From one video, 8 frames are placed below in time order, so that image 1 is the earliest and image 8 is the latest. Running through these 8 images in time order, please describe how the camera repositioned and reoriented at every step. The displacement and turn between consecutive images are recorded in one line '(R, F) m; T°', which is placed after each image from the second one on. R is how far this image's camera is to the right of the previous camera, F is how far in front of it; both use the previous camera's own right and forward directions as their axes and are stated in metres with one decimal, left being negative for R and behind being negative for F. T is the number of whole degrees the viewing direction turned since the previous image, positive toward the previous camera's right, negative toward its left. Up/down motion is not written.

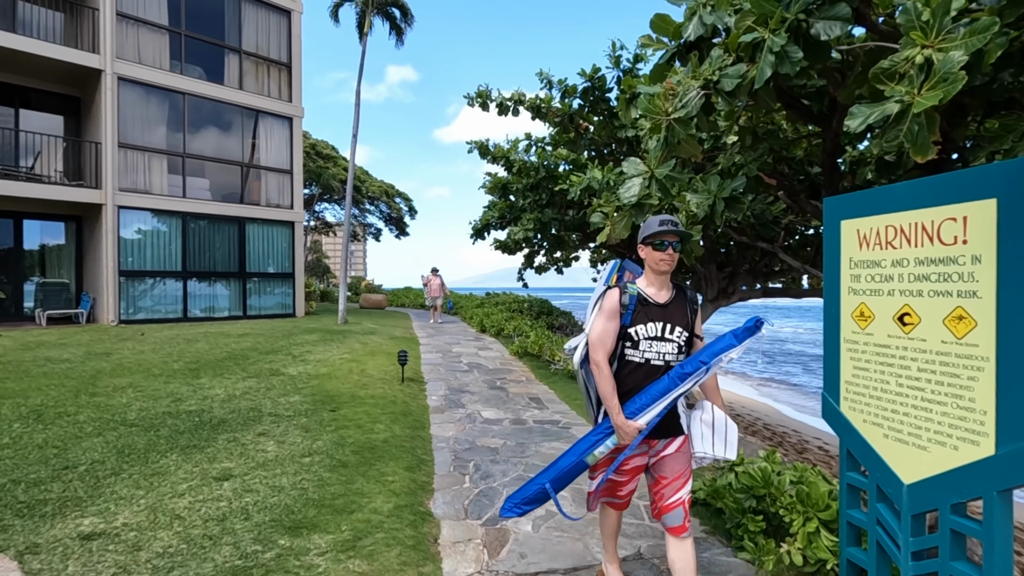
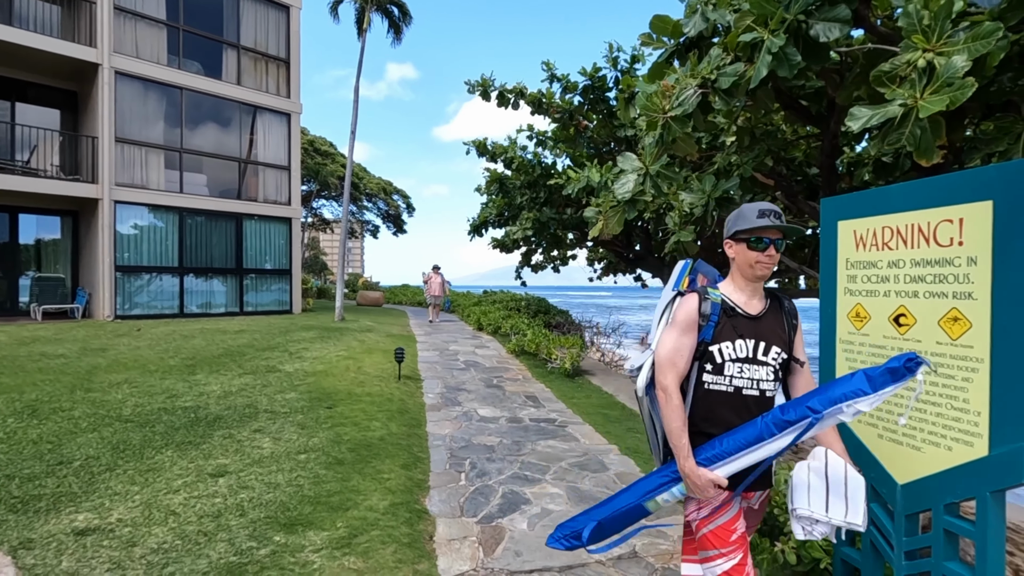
(0.0, 0.0) m; 0°
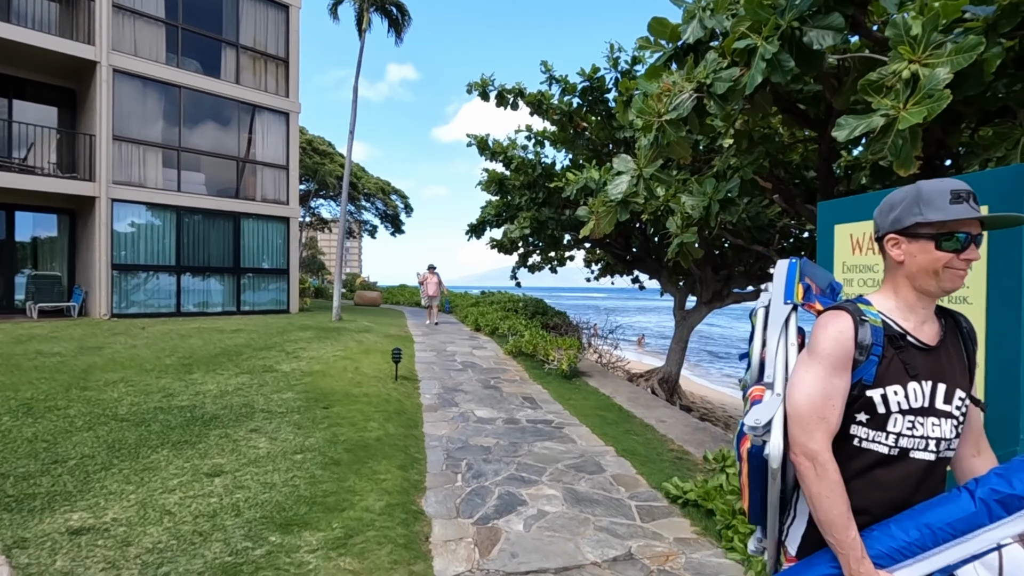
(0.0, 0.0) m; 0°
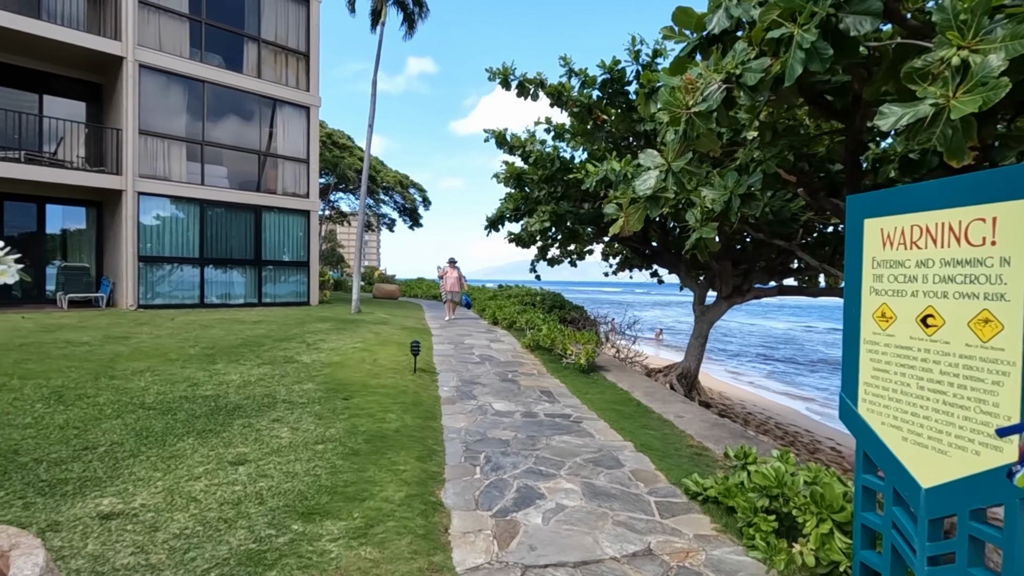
(0.0, 0.0) m; -2°
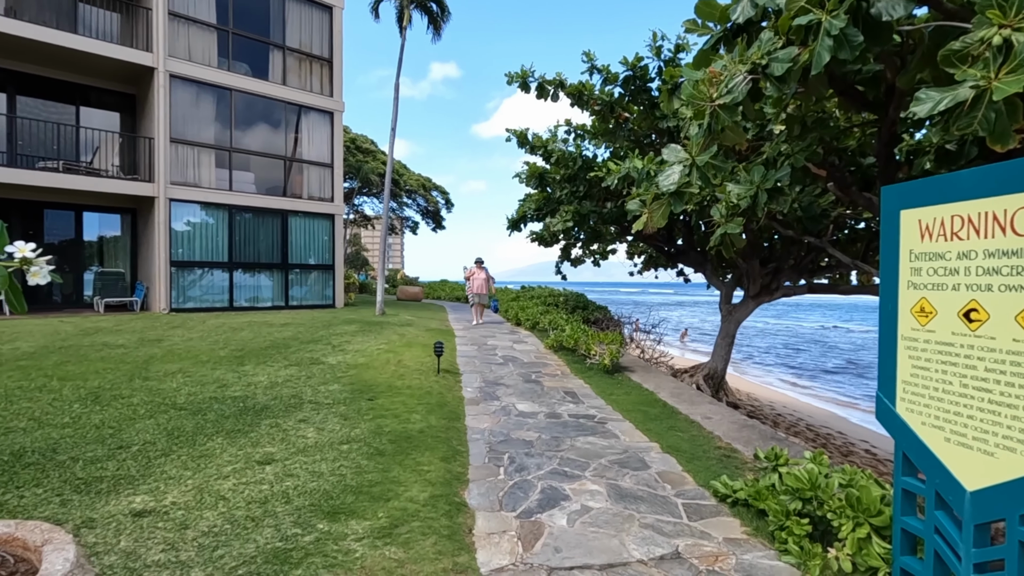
(0.0, 0.0) m; -2°
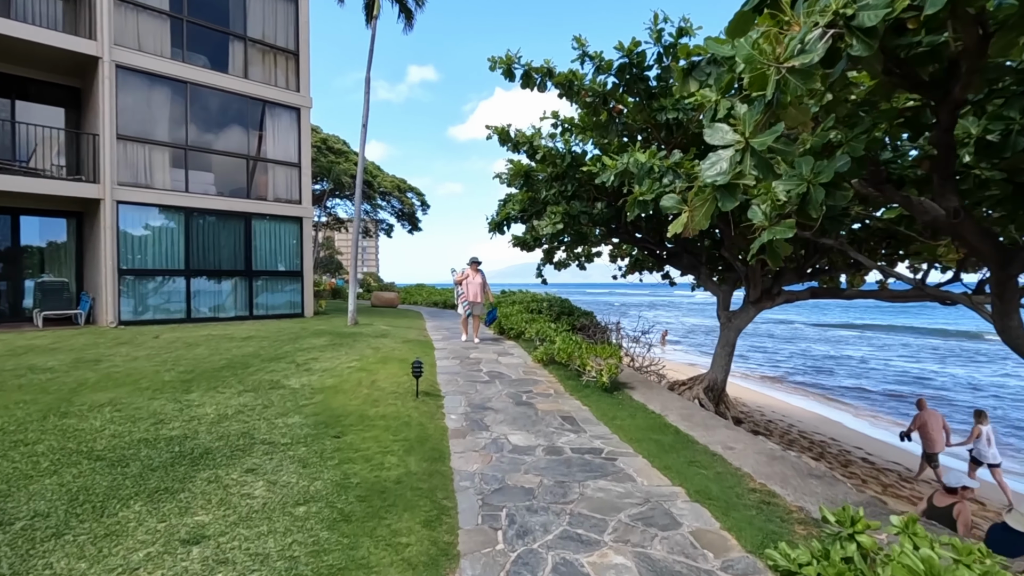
(-0.1, +0.8) m; +2°
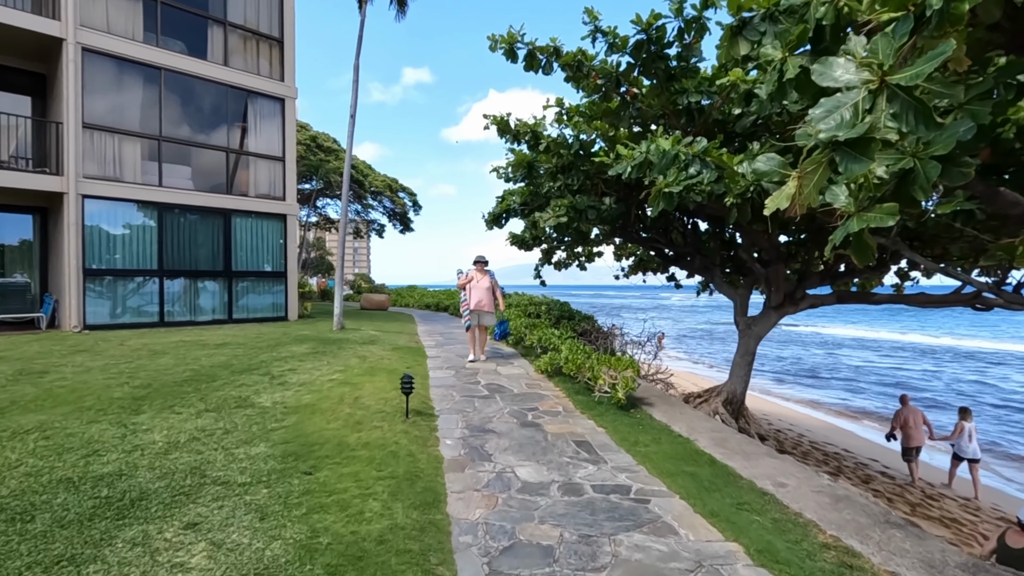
(-0.1, +0.8) m; +1°
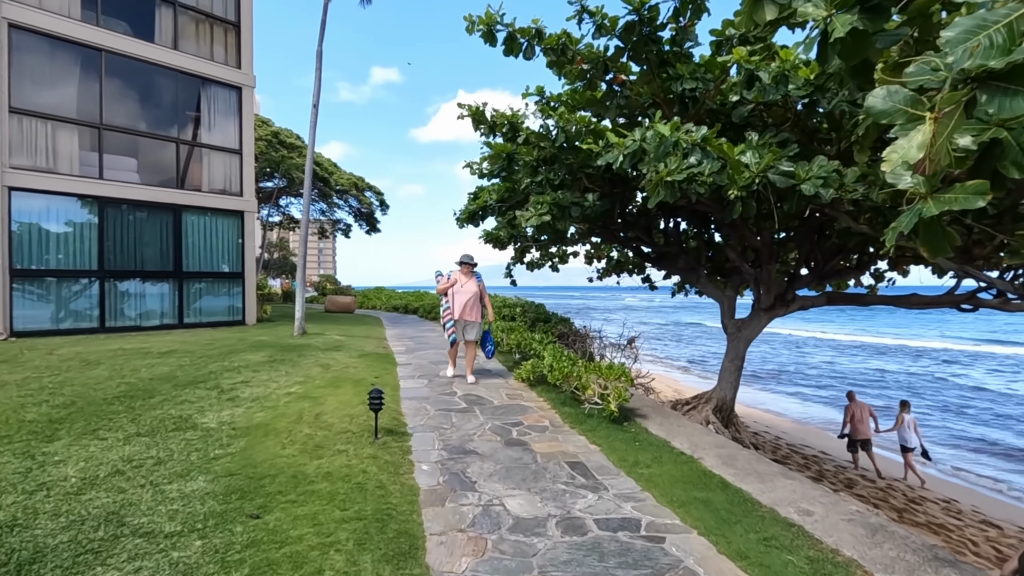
(-0.1, +0.6) m; +3°
